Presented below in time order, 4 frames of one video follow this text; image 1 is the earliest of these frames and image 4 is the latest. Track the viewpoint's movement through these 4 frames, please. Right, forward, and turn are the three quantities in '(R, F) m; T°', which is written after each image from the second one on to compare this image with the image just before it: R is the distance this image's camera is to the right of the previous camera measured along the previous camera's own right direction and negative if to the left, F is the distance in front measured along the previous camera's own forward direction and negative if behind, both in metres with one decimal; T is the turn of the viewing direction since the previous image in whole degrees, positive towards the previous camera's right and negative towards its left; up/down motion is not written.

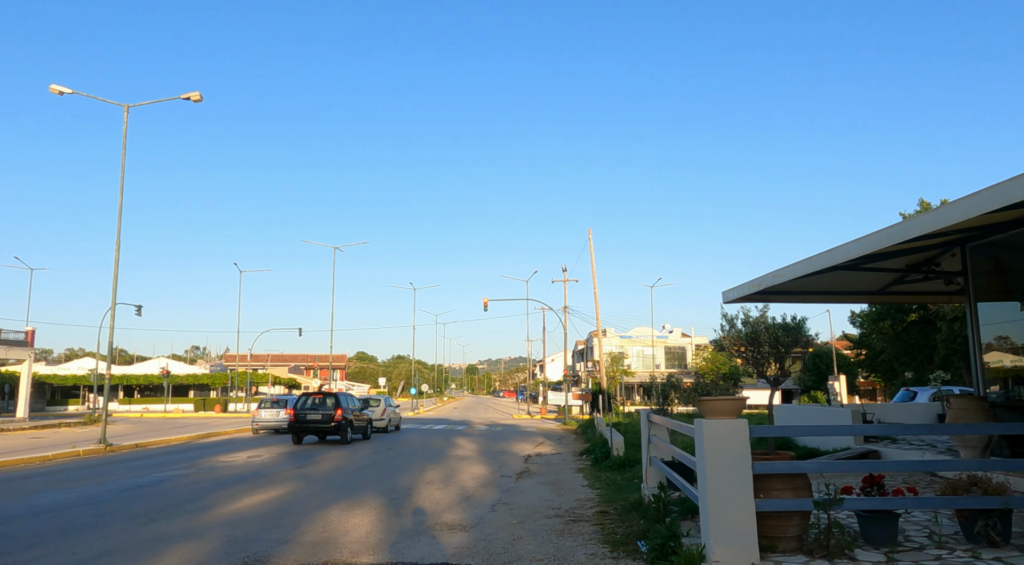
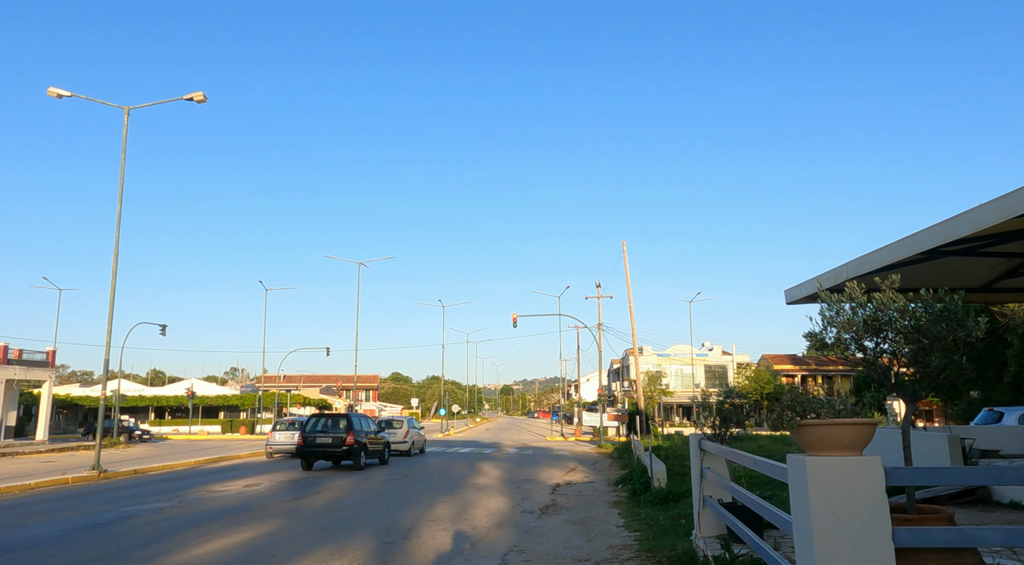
(+0.3, +2.1) m; -3°
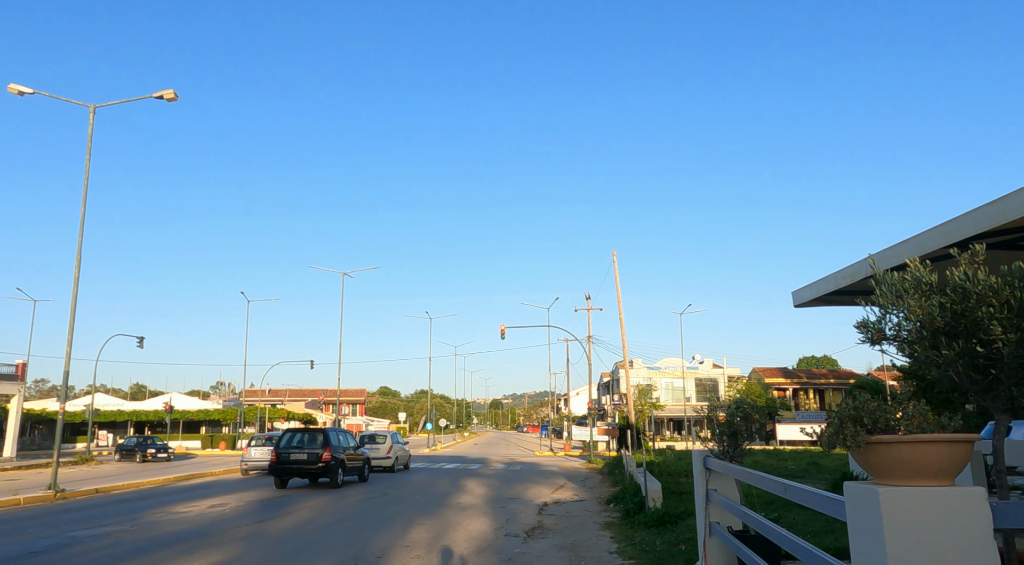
(+0.1, +1.0) m; +1°
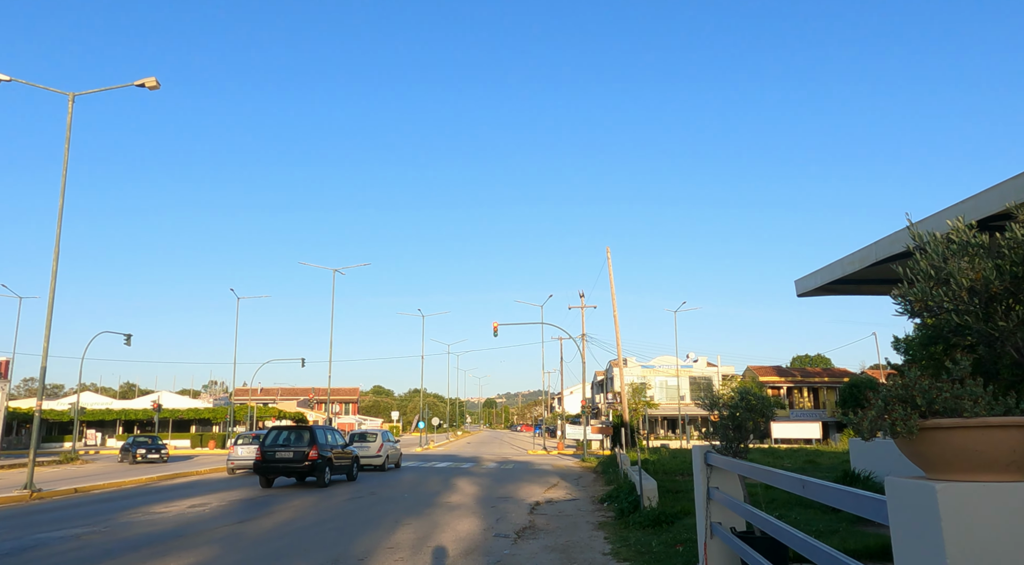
(+0.1, +0.5) m; 0°
